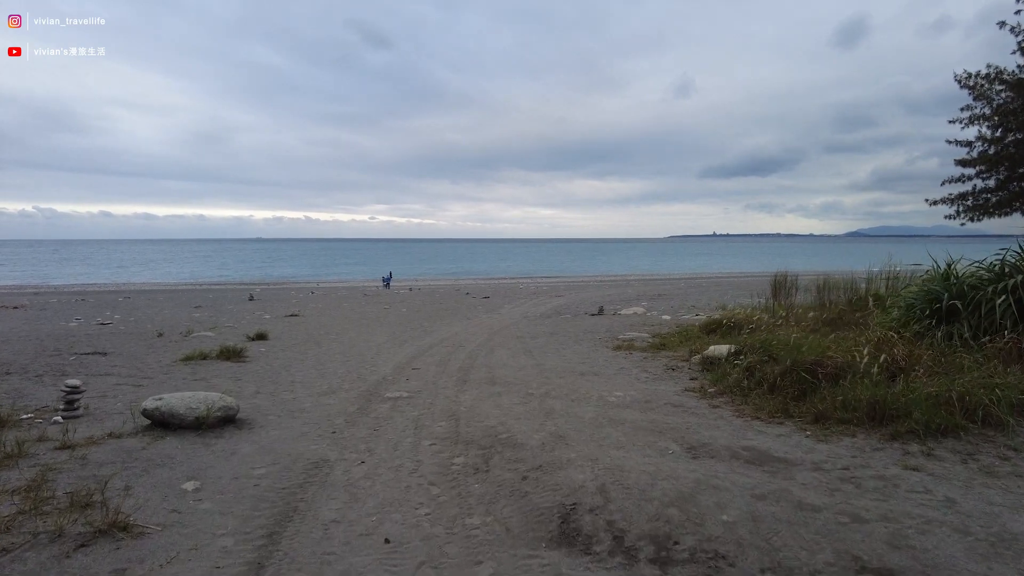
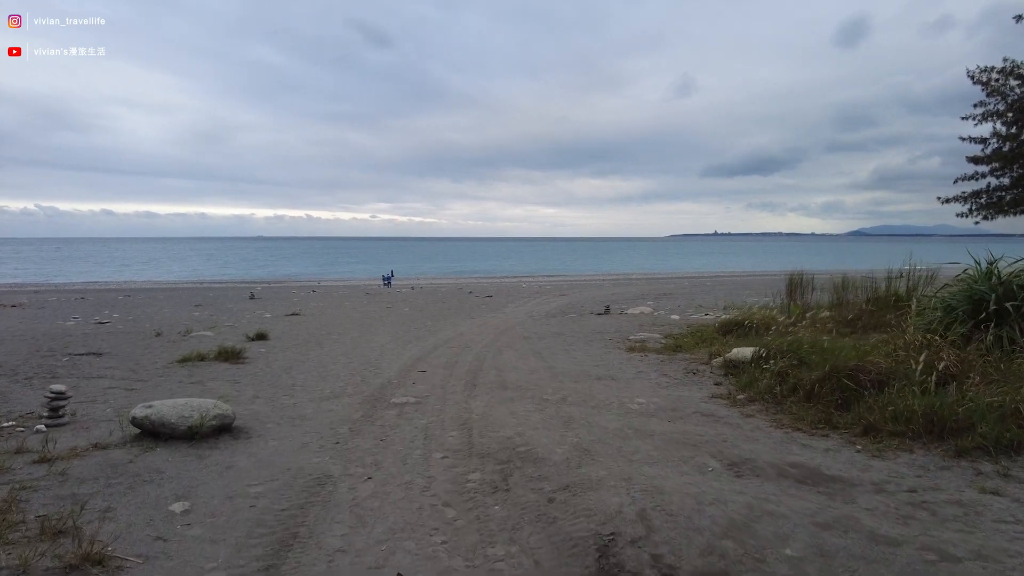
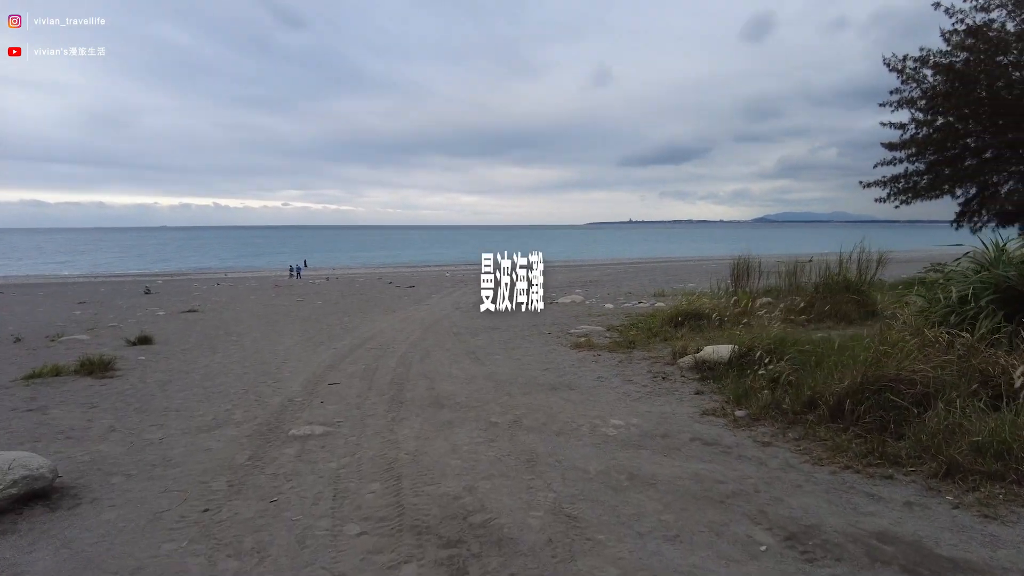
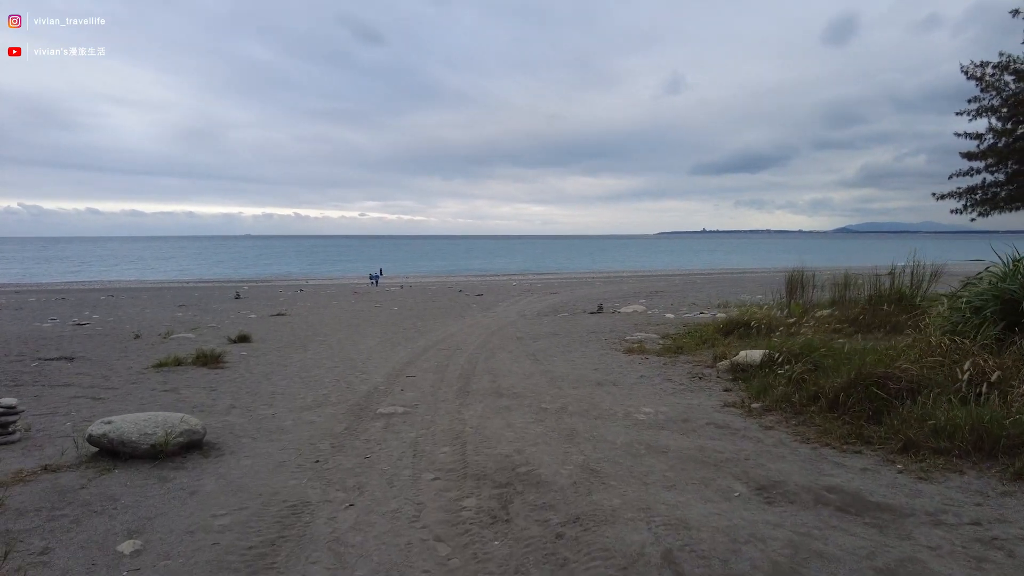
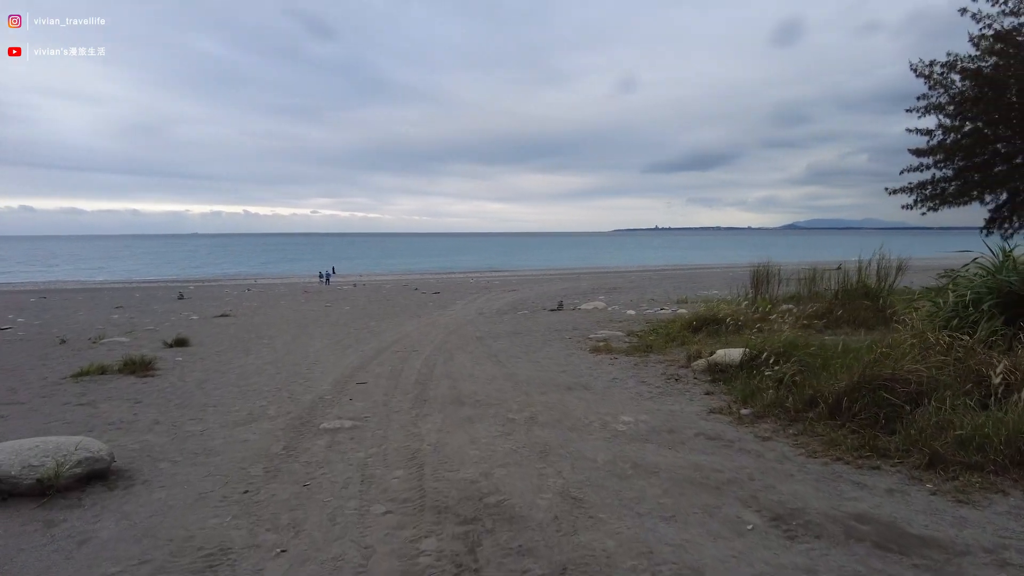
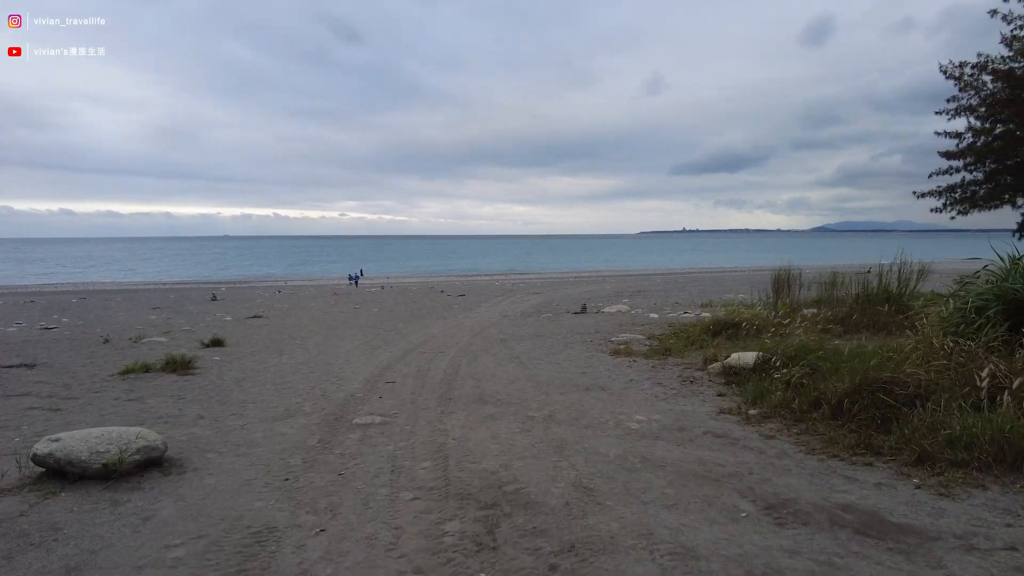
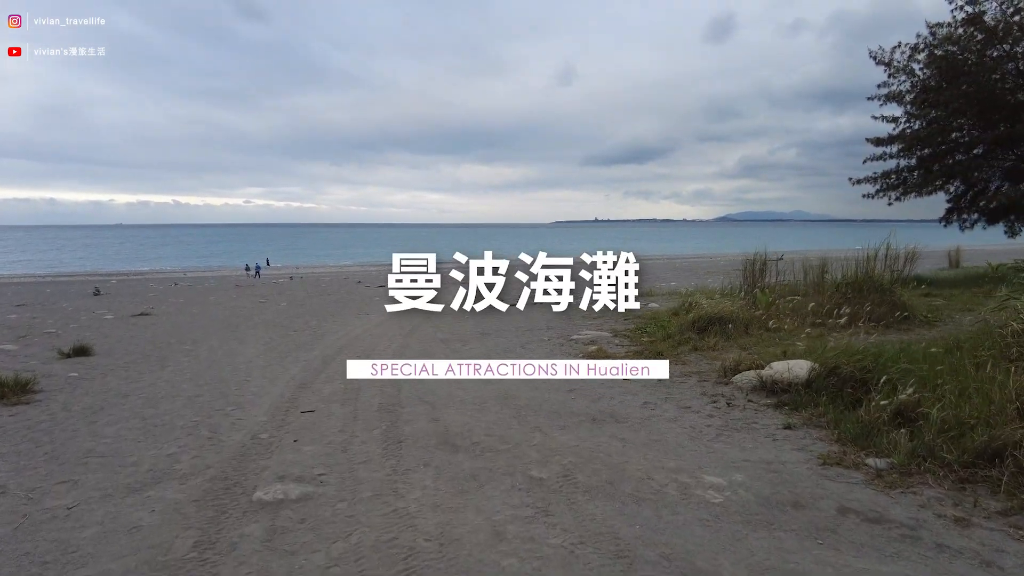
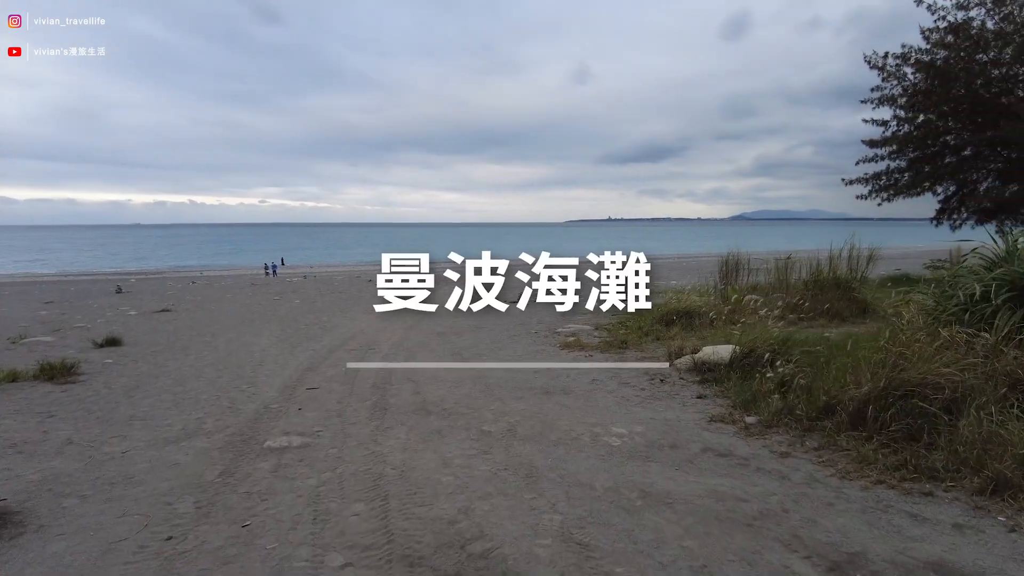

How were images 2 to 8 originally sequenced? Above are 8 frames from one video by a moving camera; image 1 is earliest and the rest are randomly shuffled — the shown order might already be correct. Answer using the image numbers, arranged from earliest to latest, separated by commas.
2, 4, 6, 5, 3, 8, 7
